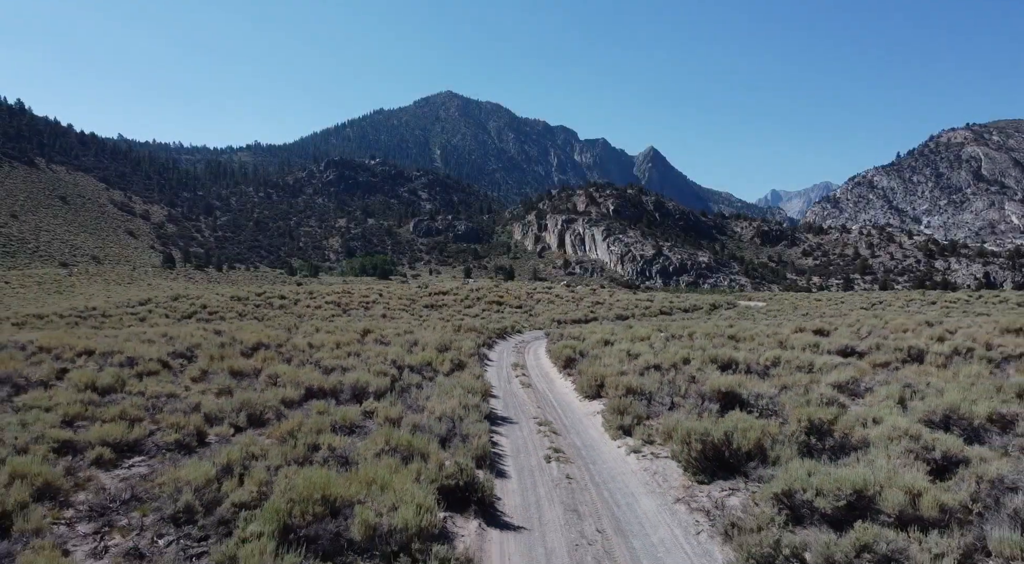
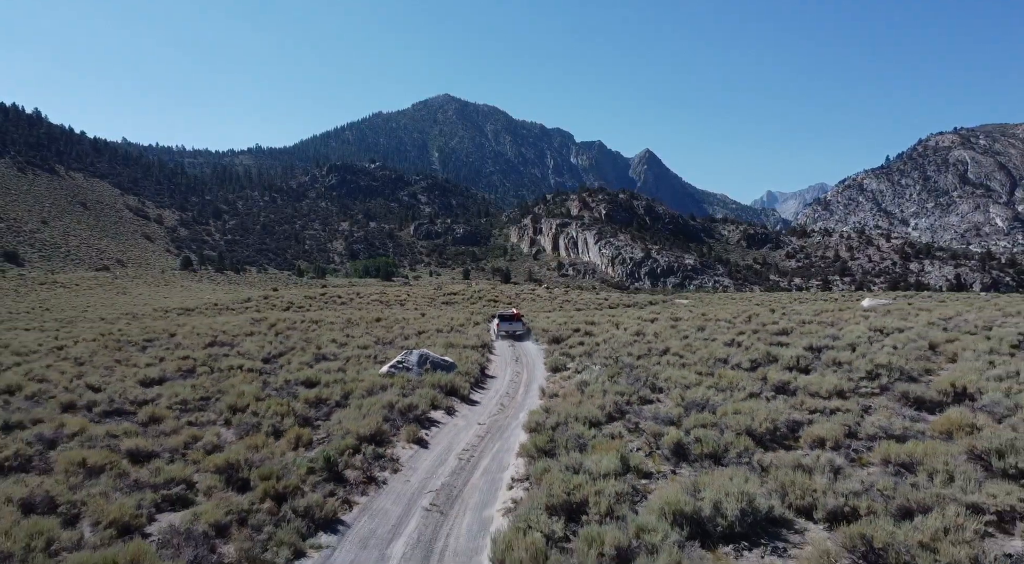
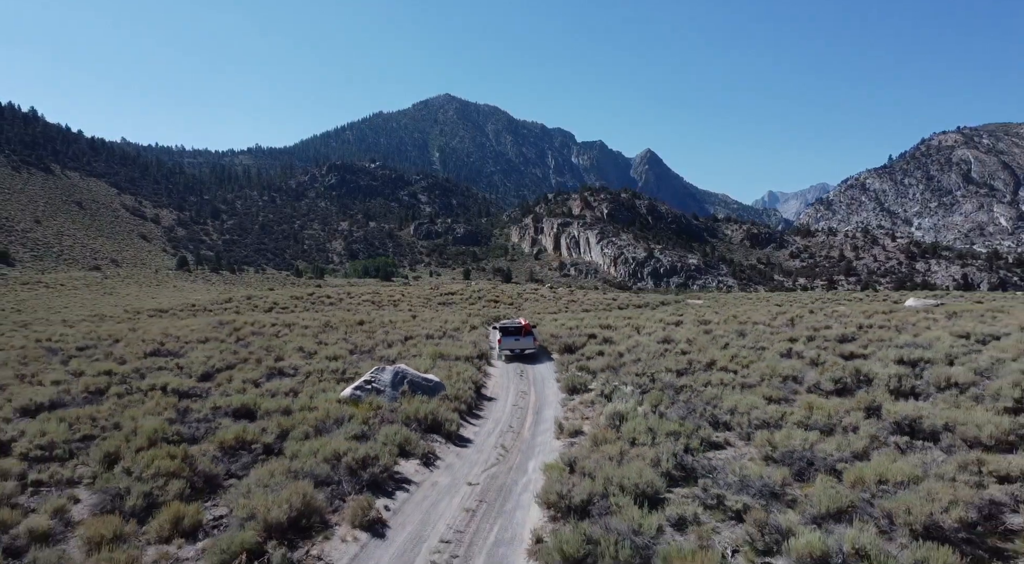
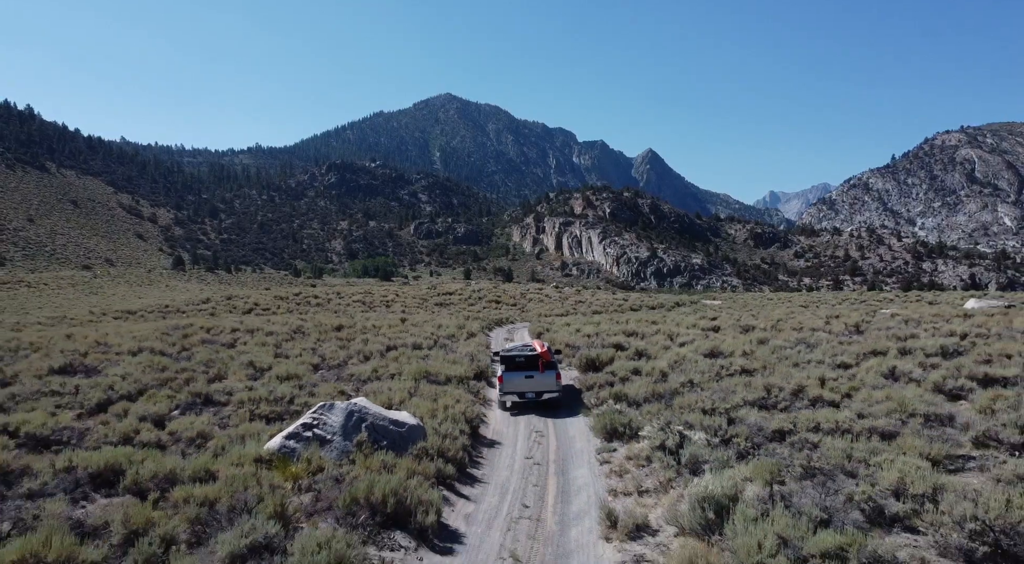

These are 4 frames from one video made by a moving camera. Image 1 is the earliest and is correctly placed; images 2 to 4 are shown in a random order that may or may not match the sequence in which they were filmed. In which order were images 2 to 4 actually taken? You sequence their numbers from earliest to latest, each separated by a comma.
4, 3, 2
